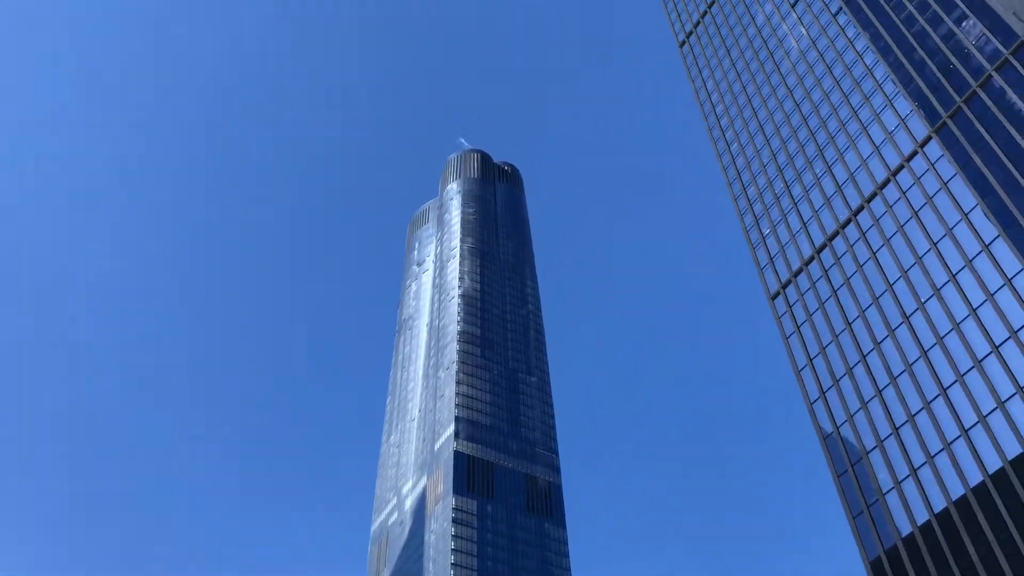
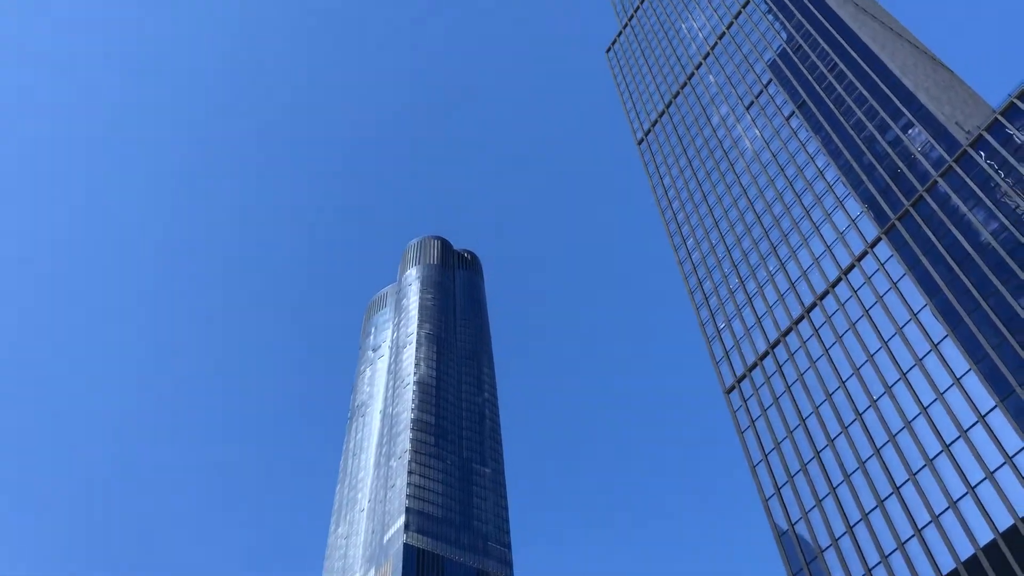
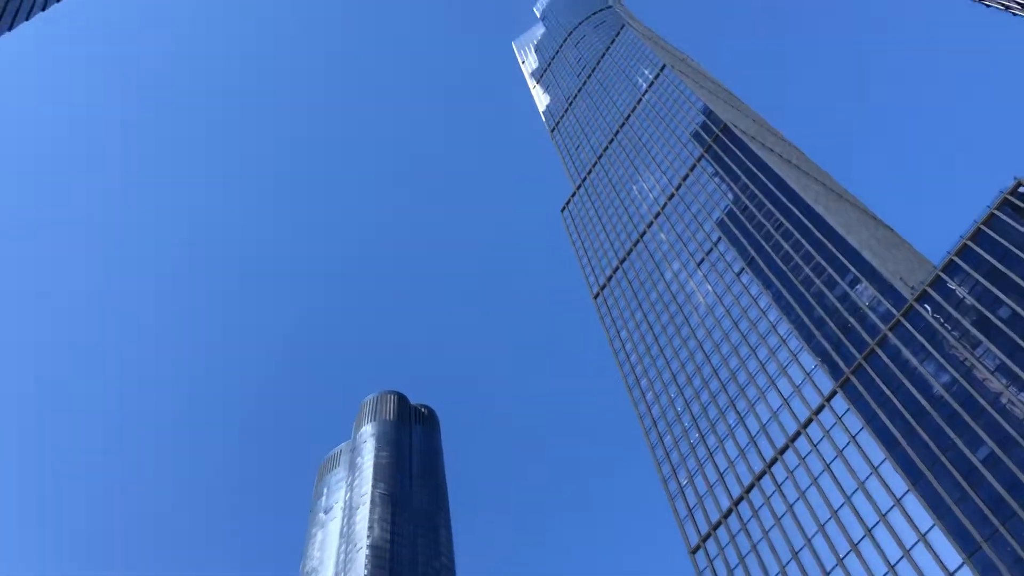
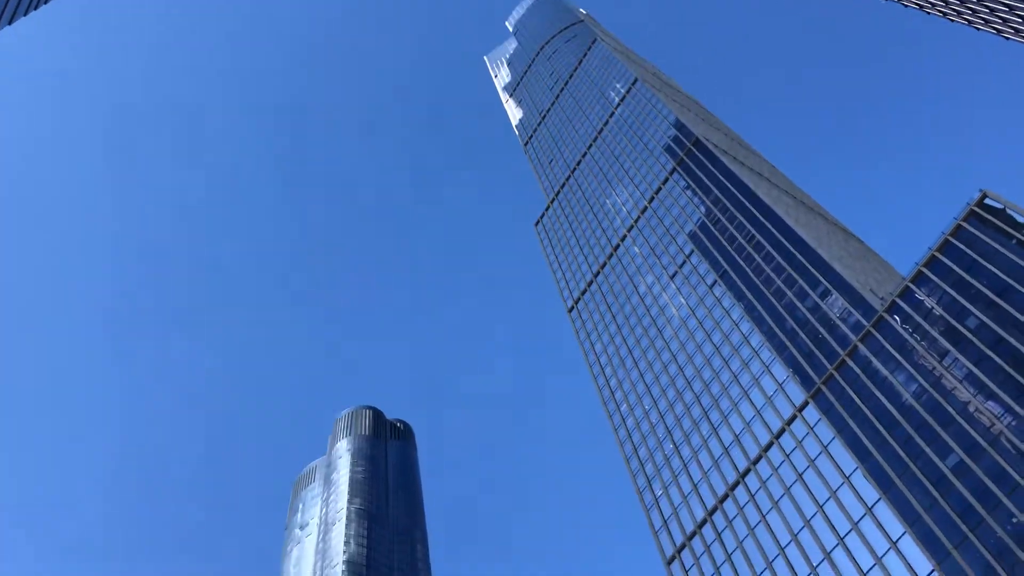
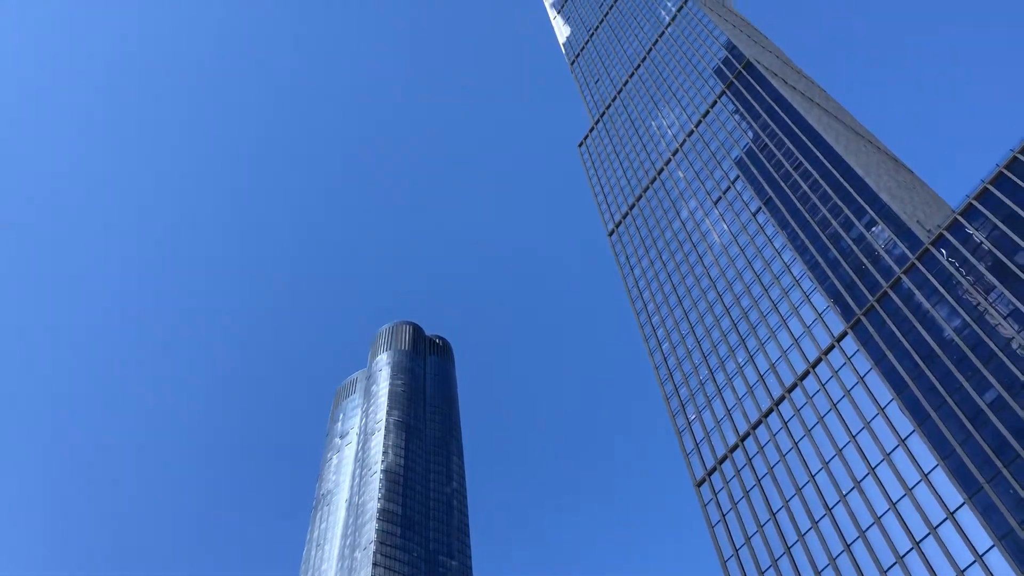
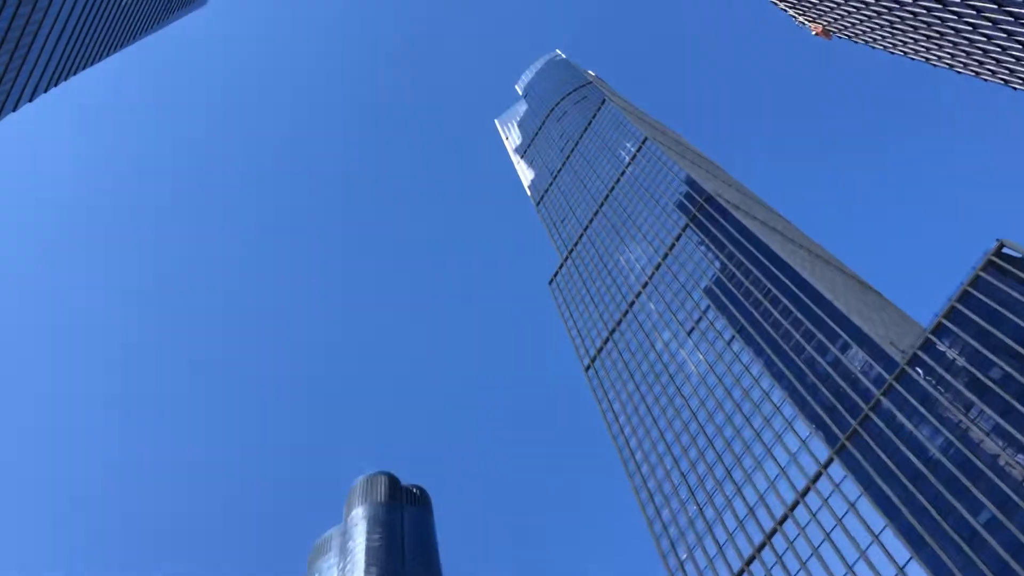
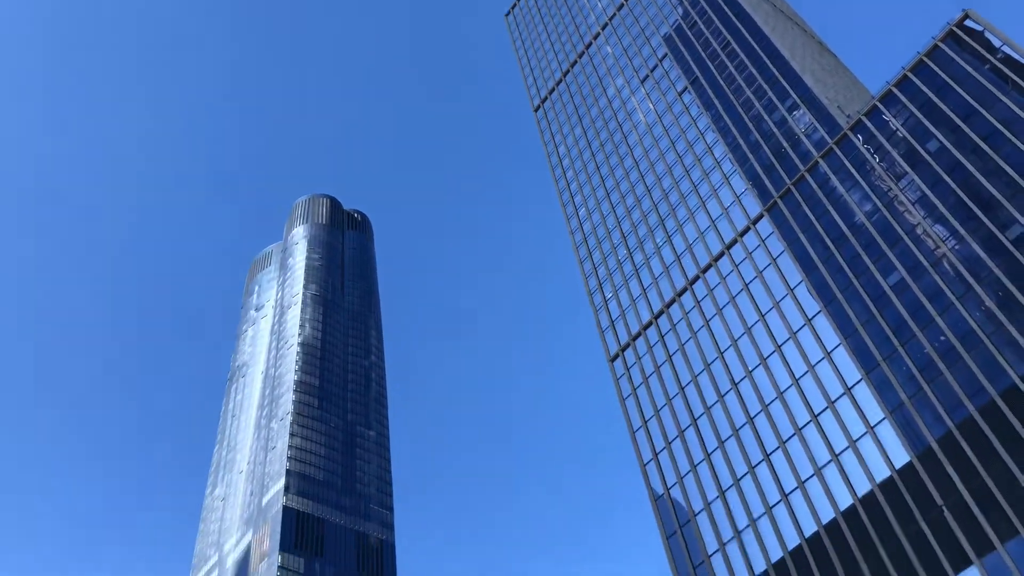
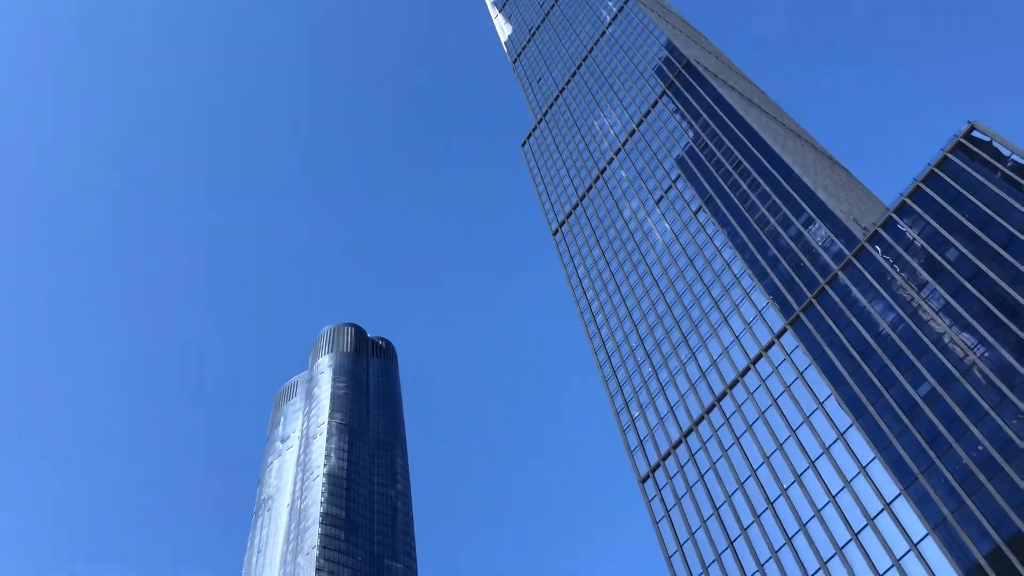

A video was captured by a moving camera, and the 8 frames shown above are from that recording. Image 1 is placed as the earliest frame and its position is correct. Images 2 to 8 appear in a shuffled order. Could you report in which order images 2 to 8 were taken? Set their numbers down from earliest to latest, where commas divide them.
2, 5, 3, 6, 4, 8, 7
